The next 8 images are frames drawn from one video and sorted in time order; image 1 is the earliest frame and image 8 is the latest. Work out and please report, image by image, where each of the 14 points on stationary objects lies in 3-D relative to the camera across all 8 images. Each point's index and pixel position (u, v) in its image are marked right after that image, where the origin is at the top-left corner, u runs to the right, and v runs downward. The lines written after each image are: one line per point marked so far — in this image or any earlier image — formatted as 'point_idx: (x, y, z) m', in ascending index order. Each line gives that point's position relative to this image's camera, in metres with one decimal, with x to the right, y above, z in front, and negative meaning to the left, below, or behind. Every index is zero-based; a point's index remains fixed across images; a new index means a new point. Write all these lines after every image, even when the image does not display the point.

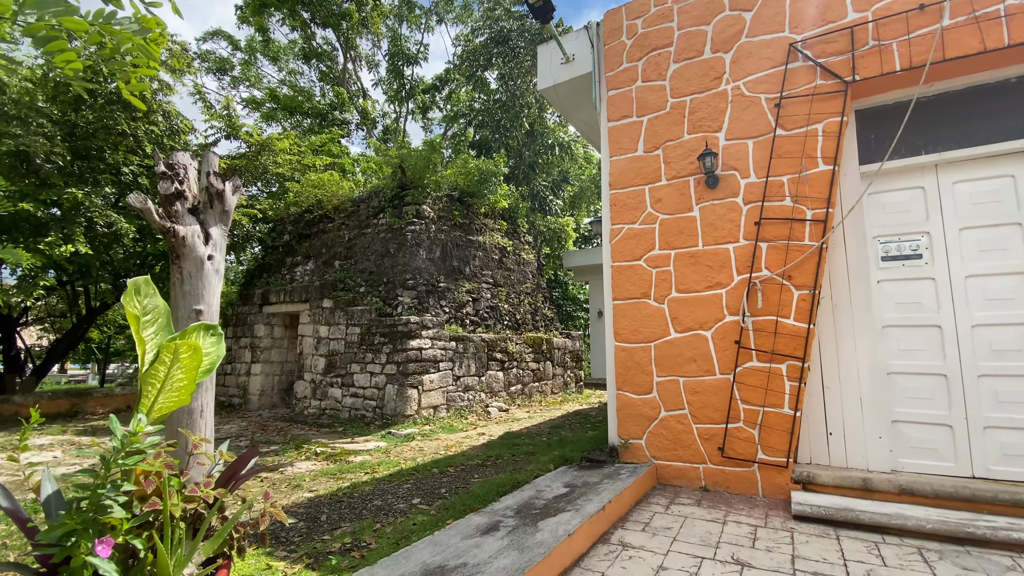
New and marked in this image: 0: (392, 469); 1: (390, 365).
0: (-1.0, -1.5, +3.9) m
1: (-1.5, -0.9, +5.6) m
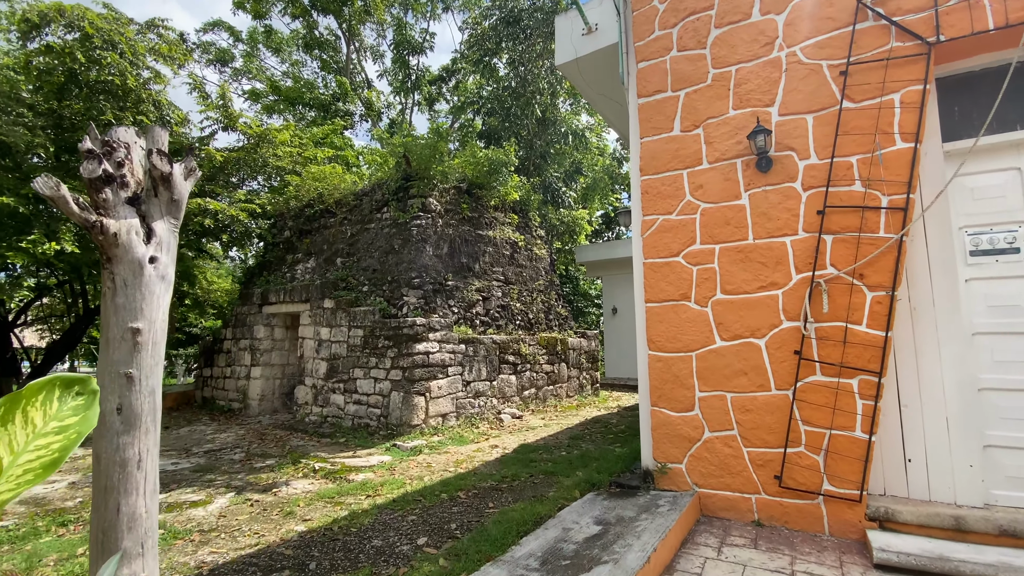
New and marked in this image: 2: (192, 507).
0: (-0.9, -1.5, +3.5) m
1: (-1.3, -0.9, +5.1) m
2: (-2.3, -1.6, +3.4) m
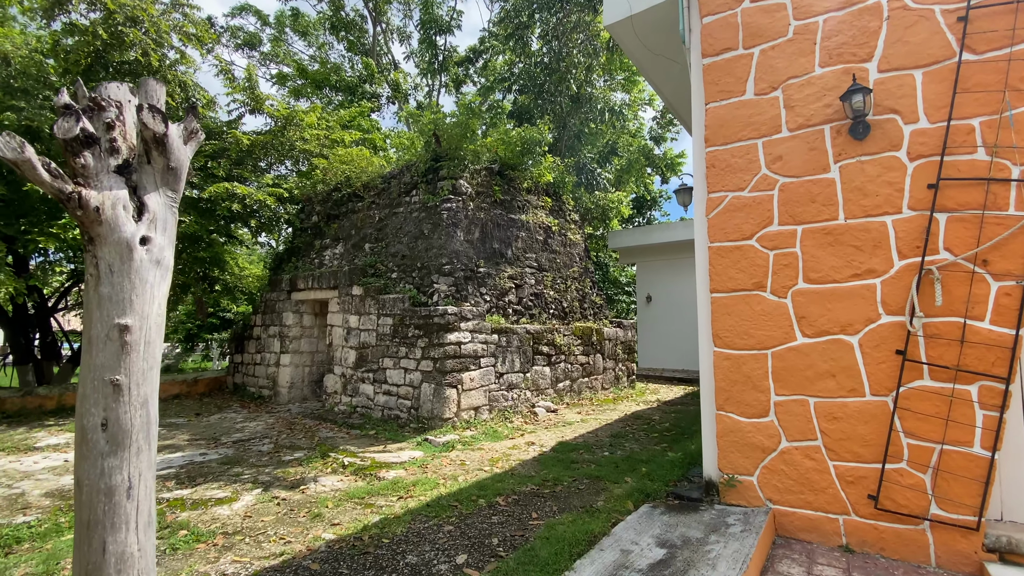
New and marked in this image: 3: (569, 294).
0: (-0.6, -1.4, +3.3) m
1: (-0.9, -0.8, +4.9) m
2: (-2.1, -1.5, +3.2) m
3: (+0.8, -0.1, +6.9) m
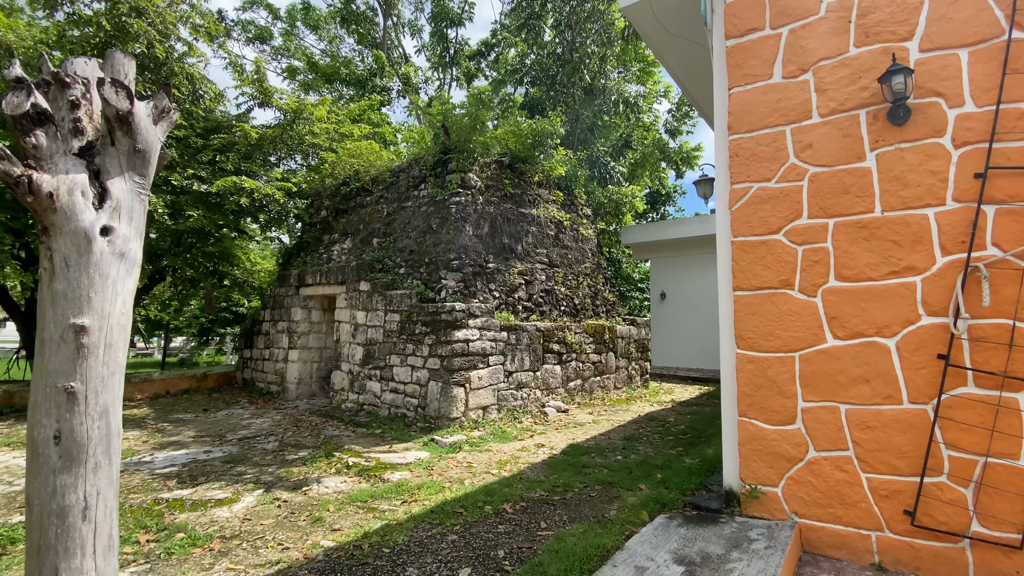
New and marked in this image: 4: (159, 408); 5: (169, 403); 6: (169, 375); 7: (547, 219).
0: (-0.5, -1.4, +3.2) m
1: (-0.8, -0.7, +4.8) m
2: (-2.0, -1.5, +3.2) m
3: (+1.0, 0.0, +6.7) m
4: (-4.7, -1.6, +6.3) m
5: (-4.9, -1.6, +6.6) m
6: (-5.3, -1.4, +7.3) m
7: (+0.5, +1.0, +6.4) m
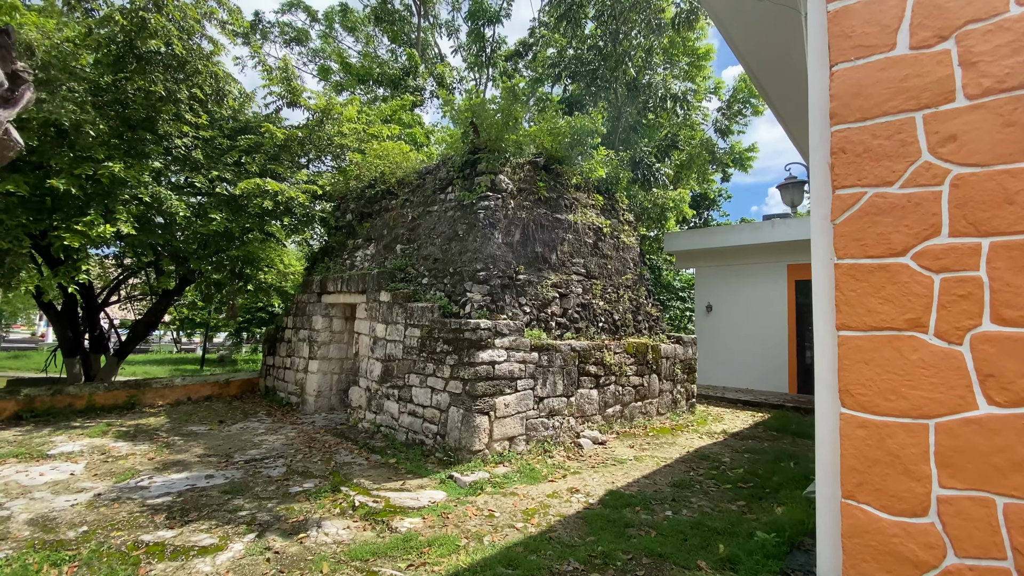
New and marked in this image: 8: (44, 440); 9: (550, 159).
0: (-0.4, -1.5, +2.6) m
1: (-0.5, -0.9, +4.3) m
2: (-1.8, -1.6, +2.7) m
3: (+1.4, -0.2, +6.1) m
4: (-4.4, -1.7, +6.1) m
5: (-4.5, -1.7, +6.4) m
6: (-4.9, -1.4, +7.1) m
7: (+0.9, +0.8, +5.8) m
8: (-4.9, -1.6, +4.9) m
9: (+0.5, +1.6, +5.6) m
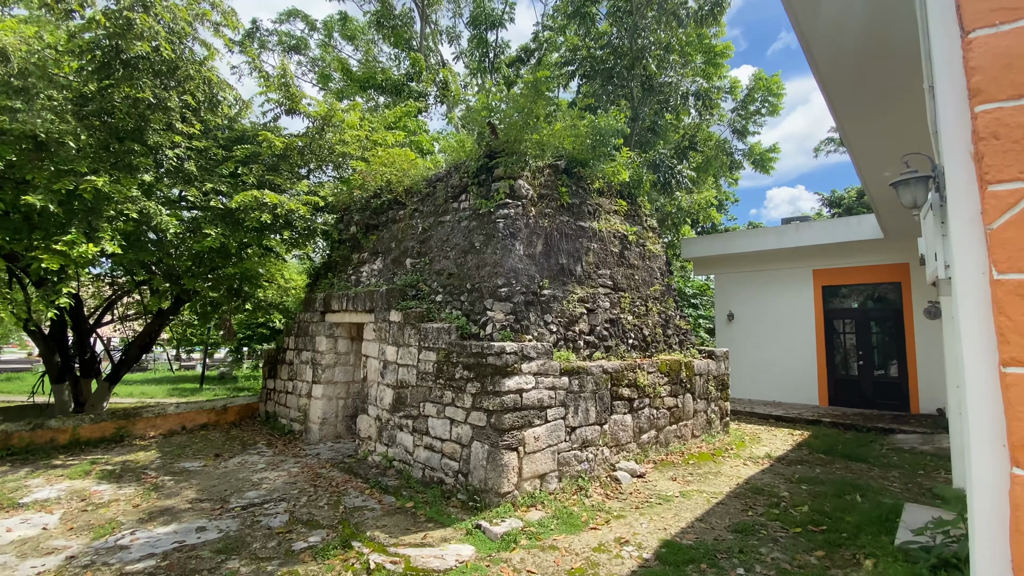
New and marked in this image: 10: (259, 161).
0: (-0.1, -1.7, +2.1) m
1: (-0.3, -1.0, +3.8) m
2: (-1.6, -1.7, +2.3) m
3: (+1.7, -0.4, +5.6) m
4: (-4.1, -1.9, +5.6) m
5: (-4.2, -2.0, +5.9) m
6: (-4.6, -1.7, +6.6) m
7: (+1.1, +0.6, +5.4) m
8: (-4.7, -1.9, +4.5) m
9: (+0.7, +1.4, +5.2) m
10: (-3.7, +1.8, +6.8) m
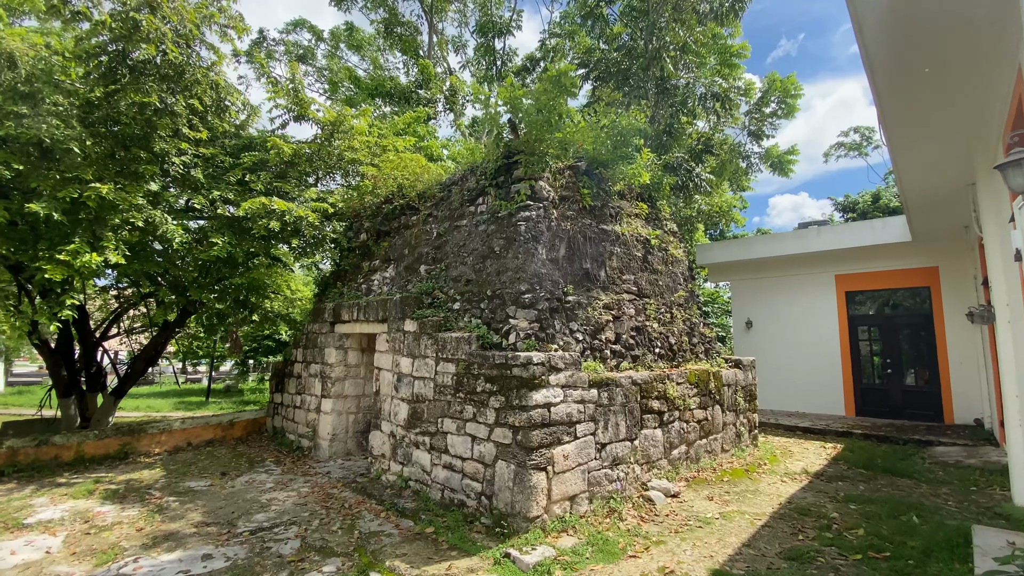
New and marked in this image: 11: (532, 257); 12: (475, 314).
0: (+0.1, -1.7, +1.9) m
1: (-0.1, -1.1, +3.5) m
2: (-1.4, -1.8, +2.0) m
3: (+1.9, -0.4, +5.3) m
4: (-3.9, -2.1, +5.3) m
5: (-4.0, -2.1, +5.7) m
6: (-4.4, -1.9, +6.4) m
7: (+1.3, +0.6, +5.1) m
8: (-4.5, -2.0, +4.2) m
9: (+0.9, +1.3, +5.0) m
10: (-3.5, +1.7, +6.6) m
11: (+0.2, +0.3, +4.1) m
12: (-0.3, -0.2, +4.2) m
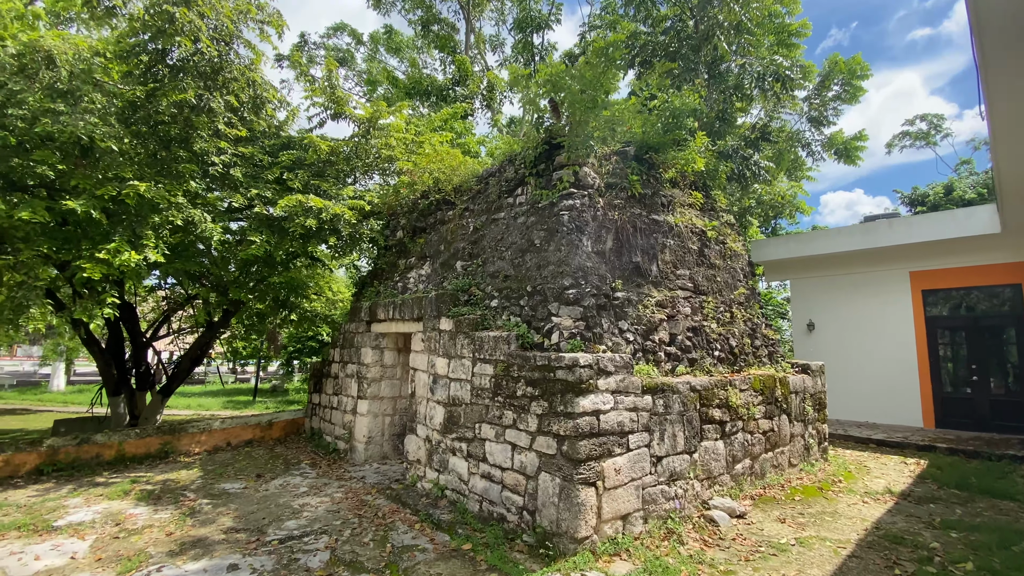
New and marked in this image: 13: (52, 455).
0: (+0.2, -1.6, +1.5) m
1: (+0.2, -1.0, +3.2) m
2: (-1.2, -1.7, +1.8) m
3: (+2.3, -0.4, +4.8) m
4: (-3.4, -2.1, +5.3) m
5: (-3.5, -2.1, +5.7) m
6: (-3.8, -1.9, +6.4) m
7: (+1.8, +0.6, +4.7) m
8: (-4.1, -2.0, +4.2) m
9: (+1.3, +1.4, +4.6) m
10: (-2.9, +1.7, +6.6) m
11: (+0.5, +0.3, +3.8) m
12: (0.0, -0.2, +3.9) m
13: (-5.0, -1.8, +5.1) m
